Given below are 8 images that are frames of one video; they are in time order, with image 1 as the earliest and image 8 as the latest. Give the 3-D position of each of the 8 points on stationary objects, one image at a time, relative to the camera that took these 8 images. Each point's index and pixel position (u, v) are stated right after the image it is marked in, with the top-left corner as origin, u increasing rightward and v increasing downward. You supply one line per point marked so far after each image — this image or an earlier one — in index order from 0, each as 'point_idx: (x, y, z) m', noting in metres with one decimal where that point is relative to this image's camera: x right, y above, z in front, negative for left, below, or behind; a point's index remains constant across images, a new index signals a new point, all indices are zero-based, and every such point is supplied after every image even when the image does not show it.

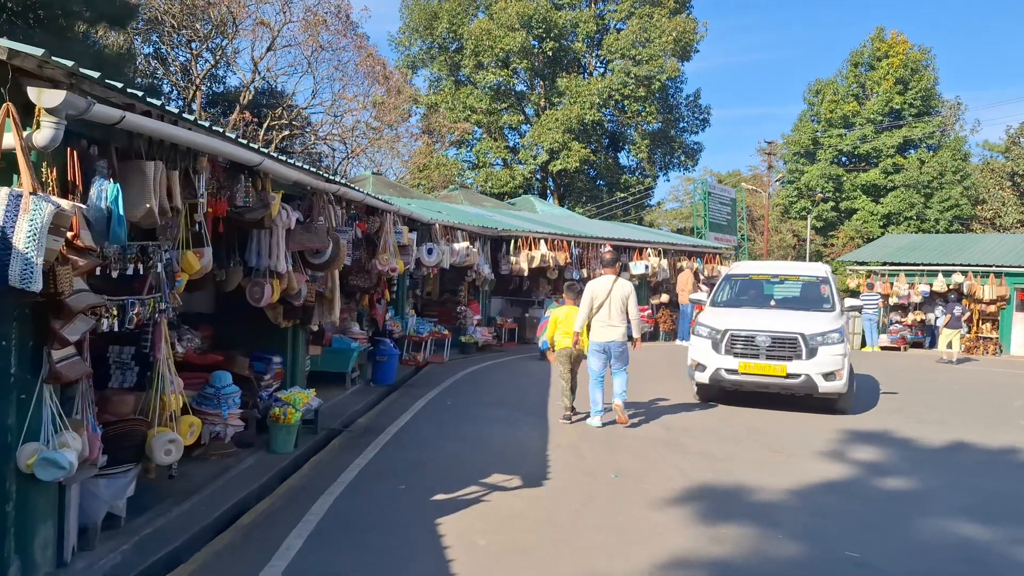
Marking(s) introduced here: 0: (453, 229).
0: (-1.1, +1.1, +15.7) m
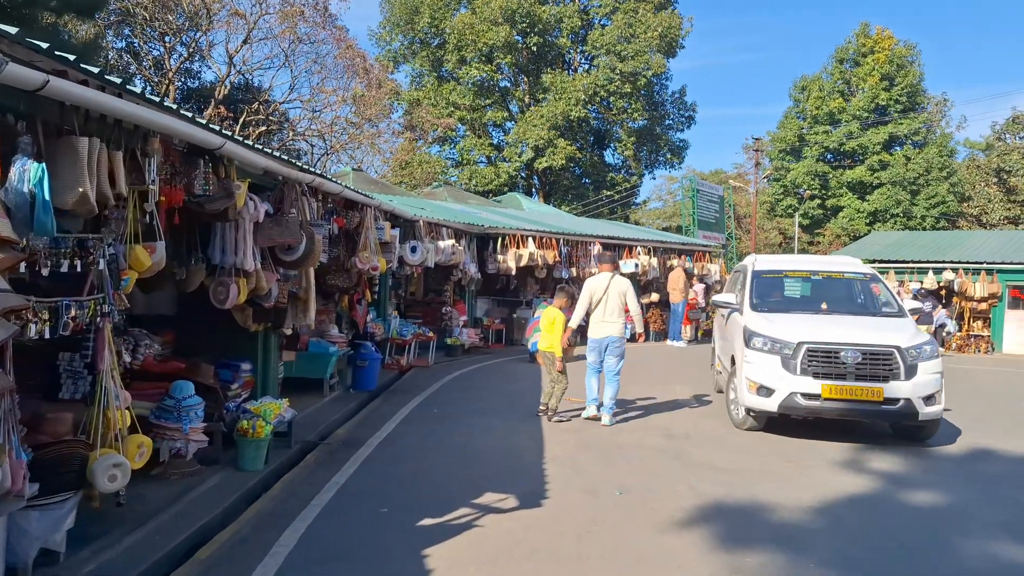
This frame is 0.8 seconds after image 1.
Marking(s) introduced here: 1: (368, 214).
0: (-1.3, +1.1, +15.0) m
1: (-1.7, +0.9, +10.1) m
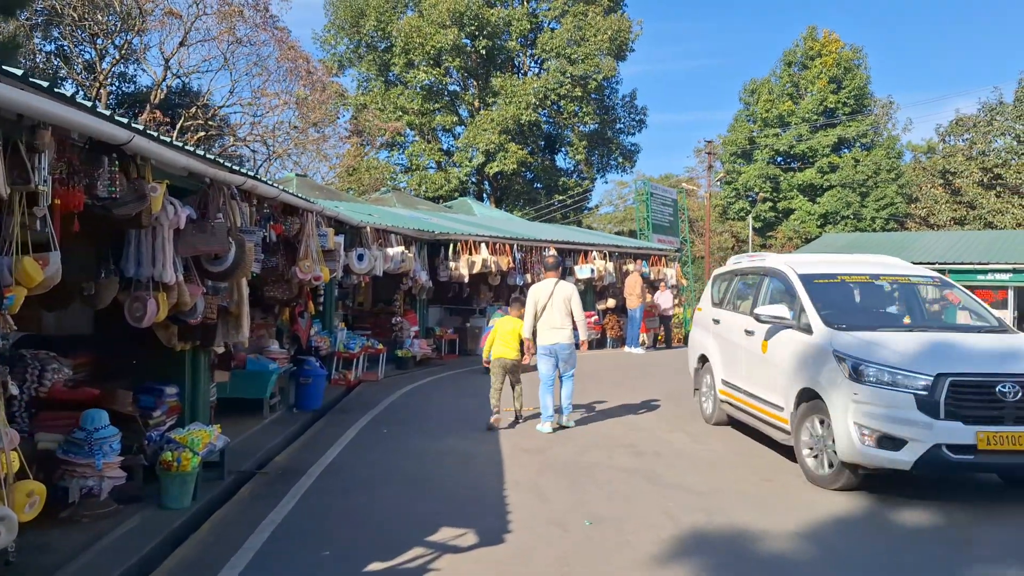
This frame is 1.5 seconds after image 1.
0: (-2.1, +0.9, +14.4) m
1: (-2.2, +0.7, +9.4) m
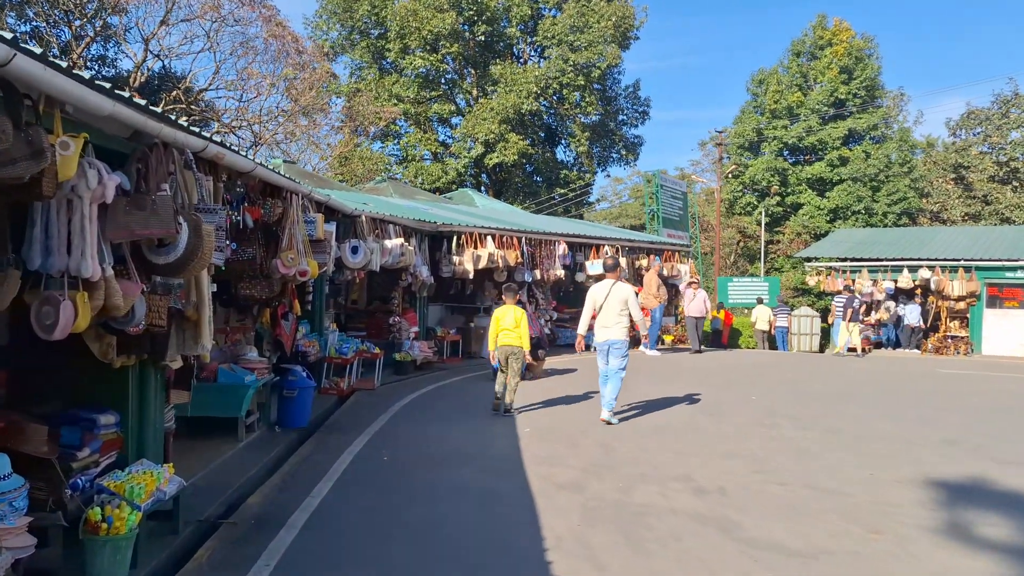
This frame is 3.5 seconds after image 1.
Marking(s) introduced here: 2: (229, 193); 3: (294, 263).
0: (-2.0, +1.0, +12.8) m
1: (-2.0, +0.8, +7.8) m
2: (-2.3, +0.8, +6.8) m
3: (-2.0, +0.2, +7.6) m
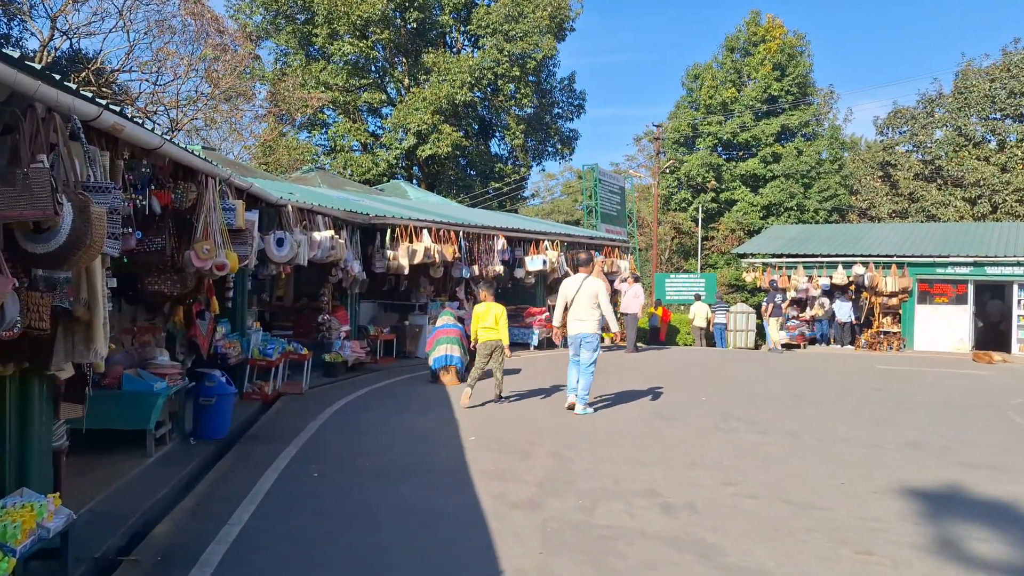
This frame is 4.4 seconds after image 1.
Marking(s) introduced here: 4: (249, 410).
0: (-2.8, +1.0, +11.9) m
1: (-2.5, +0.8, +6.9) m
2: (-2.7, +0.8, +5.9) m
3: (-2.4, +0.3, +6.8) m
4: (-3.0, -1.4, +9.5) m
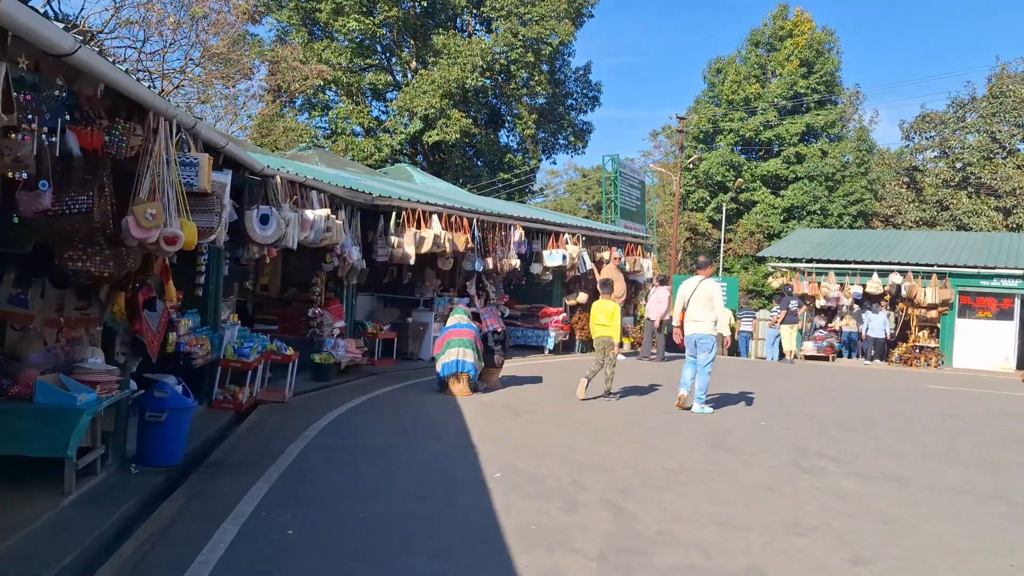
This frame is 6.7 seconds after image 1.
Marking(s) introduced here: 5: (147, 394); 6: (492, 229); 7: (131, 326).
0: (-2.5, +1.2, +10.1) m
1: (-2.1, +0.9, +5.1) m
2: (-2.3, +0.9, +4.1) m
3: (-2.1, +0.4, +4.9) m
4: (-2.7, -1.2, +7.7) m
5: (-2.6, -0.8, +6.1) m
6: (-0.3, +1.0, +14.8) m
7: (-2.8, -0.3, +6.3) m
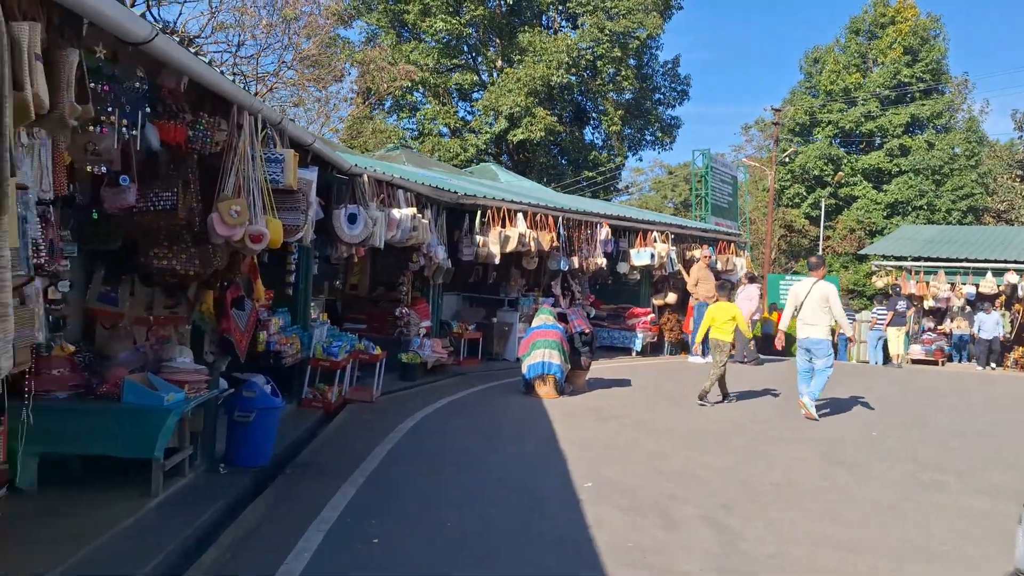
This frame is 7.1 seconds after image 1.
0: (-1.4, +1.2, +10.0) m
1: (-1.5, +0.9, +5.0) m
2: (-1.9, +0.9, +4.0) m
3: (-1.5, +0.4, +4.8) m
4: (-1.9, -1.2, +7.6) m
5: (-2.0, -0.8, +6.0) m
6: (+1.2, +1.0, +14.5) m
7: (-2.1, -0.3, +6.2) m
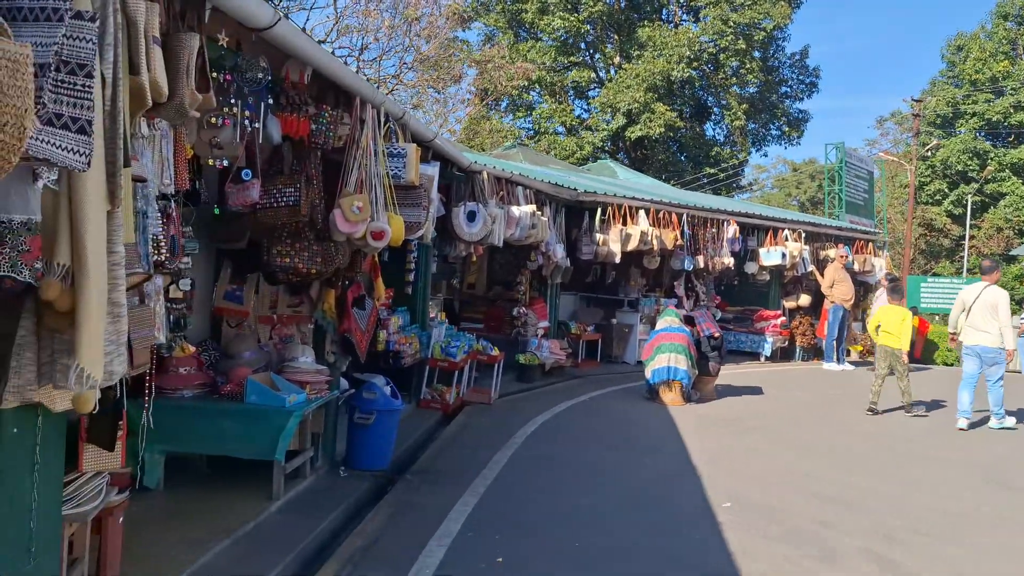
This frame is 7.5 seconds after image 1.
0: (0.0, +1.2, +9.7) m
1: (-0.8, +0.9, +4.8) m
2: (-1.3, +1.0, +3.8) m
3: (-0.8, +0.4, +4.6) m
4: (-0.8, -1.2, +7.4) m
5: (-1.1, -0.7, +5.9) m
6: (+3.1, +1.0, +13.8) m
7: (-1.2, -0.3, +6.1) m
